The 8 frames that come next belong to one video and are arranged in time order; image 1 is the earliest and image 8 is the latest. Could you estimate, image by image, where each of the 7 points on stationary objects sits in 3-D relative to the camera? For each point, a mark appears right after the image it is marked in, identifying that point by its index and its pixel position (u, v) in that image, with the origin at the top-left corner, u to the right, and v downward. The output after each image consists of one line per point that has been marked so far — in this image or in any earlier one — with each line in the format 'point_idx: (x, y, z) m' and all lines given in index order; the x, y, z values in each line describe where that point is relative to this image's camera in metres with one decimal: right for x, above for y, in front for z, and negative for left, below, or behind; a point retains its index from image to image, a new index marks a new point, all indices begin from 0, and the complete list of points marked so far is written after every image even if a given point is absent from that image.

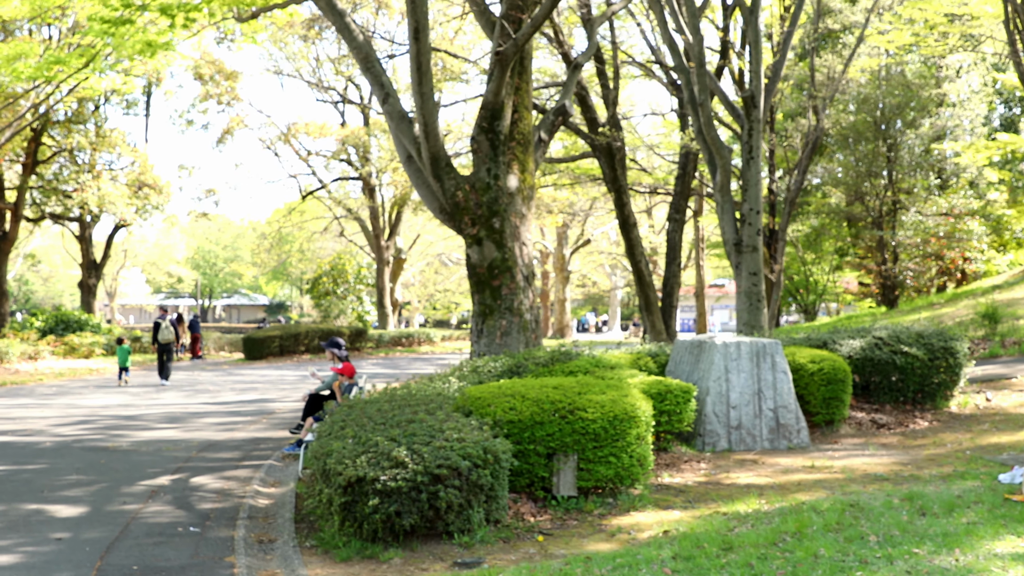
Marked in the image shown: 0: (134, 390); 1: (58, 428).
0: (-6.4, -1.7, +17.1) m
1: (-5.4, -1.7, +11.9) m
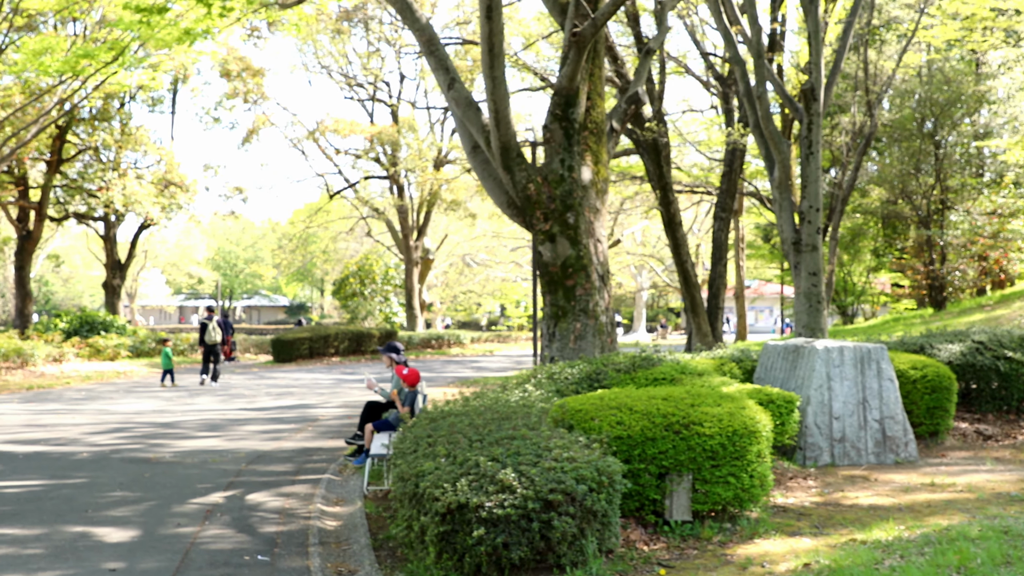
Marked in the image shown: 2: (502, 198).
0: (-5.6, -1.7, +16.3) m
1: (-4.7, -1.7, +11.2) m
2: (-0.1, +0.8, +9.2) m
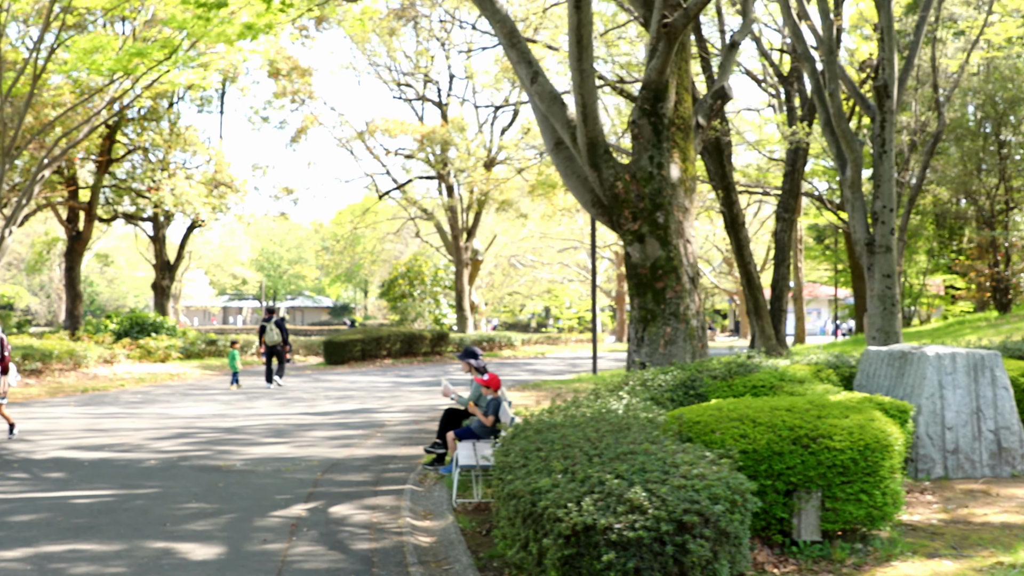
0: (-4.6, -1.8, +16.1) m
1: (-3.9, -1.7, +11.0) m
2: (+0.7, +0.8, +8.8) m
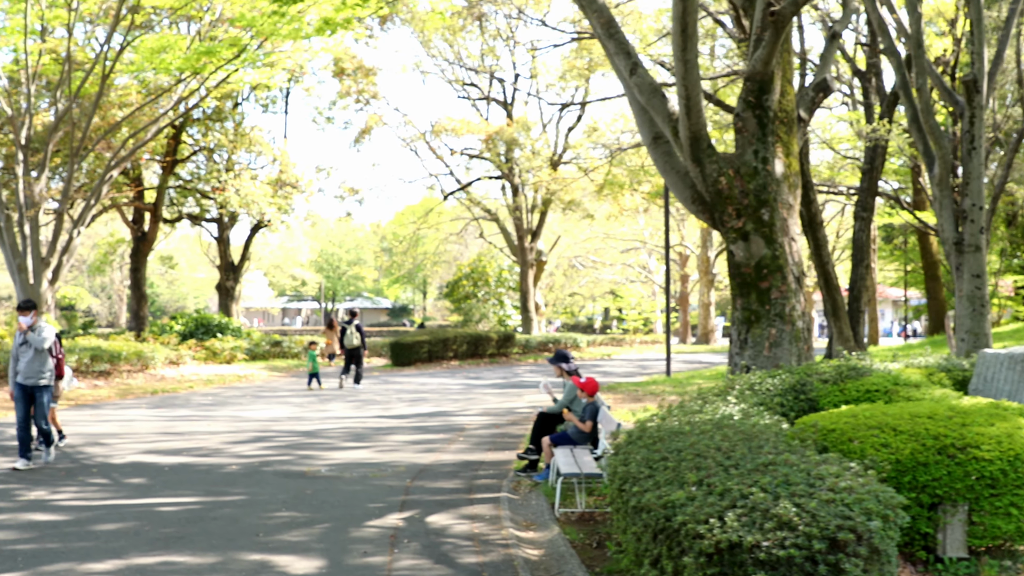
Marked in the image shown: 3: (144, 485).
0: (-3.4, -1.8, +16.0) m
1: (-3.0, -1.7, +10.8) m
2: (+1.4, +0.8, +8.4) m
3: (-2.9, -1.6, +7.9) m
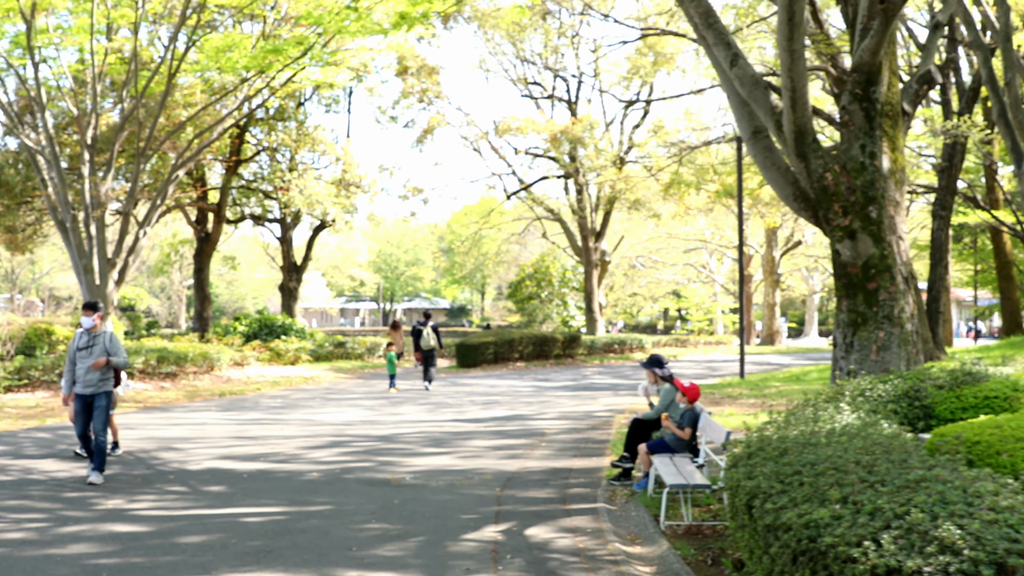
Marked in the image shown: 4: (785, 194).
0: (-2.2, -1.8, +15.8) m
1: (-2.1, -1.7, +10.6) m
2: (+2.2, +0.8, +8.0) m
3: (-2.2, -1.6, +7.7) m
4: (+2.2, +0.8, +8.0) m
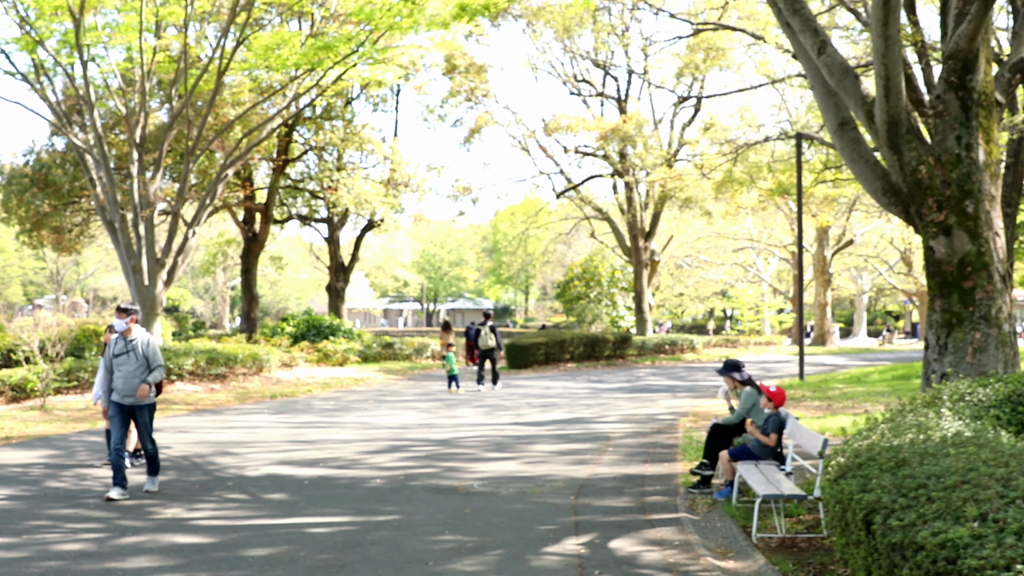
0: (-1.4, -1.8, +15.5) m
1: (-1.4, -1.7, +10.4) m
2: (+2.7, +0.8, +7.5) m
3: (-1.7, -1.6, +7.5) m
4: (+2.7, +0.8, +7.6) m
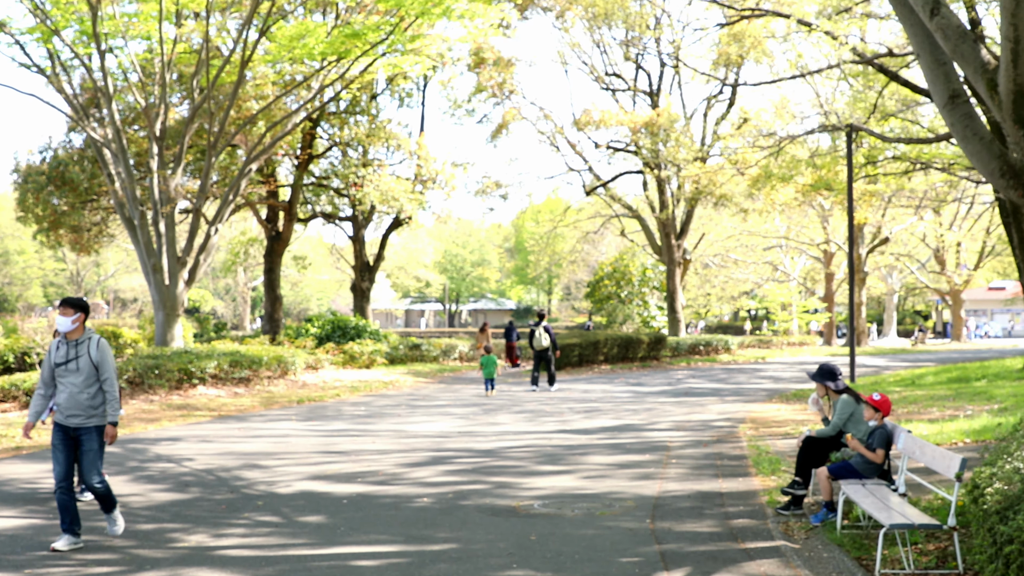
0: (-0.8, -1.8, +14.7) m
1: (-0.9, -1.7, +9.5) m
2: (+3.2, +0.8, +6.6) m
3: (-1.2, -1.5, +6.6) m
4: (+3.2, +0.8, +6.6) m
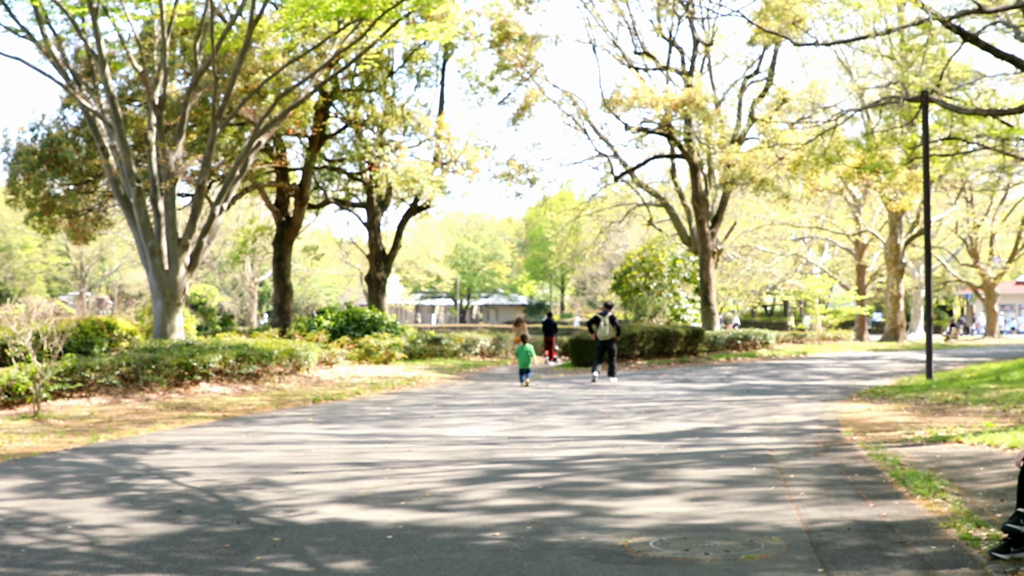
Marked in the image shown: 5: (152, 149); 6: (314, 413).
0: (-0.2, -1.5, +12.8) m
1: (-0.4, -1.5, +7.6) m
2: (+3.7, +1.0, +4.7) m
3: (-0.7, -1.3, +4.8) m
4: (+3.7, +1.0, +4.7) m
5: (-6.2, +2.4, +17.5) m
6: (-2.5, -1.6, +12.6) m
